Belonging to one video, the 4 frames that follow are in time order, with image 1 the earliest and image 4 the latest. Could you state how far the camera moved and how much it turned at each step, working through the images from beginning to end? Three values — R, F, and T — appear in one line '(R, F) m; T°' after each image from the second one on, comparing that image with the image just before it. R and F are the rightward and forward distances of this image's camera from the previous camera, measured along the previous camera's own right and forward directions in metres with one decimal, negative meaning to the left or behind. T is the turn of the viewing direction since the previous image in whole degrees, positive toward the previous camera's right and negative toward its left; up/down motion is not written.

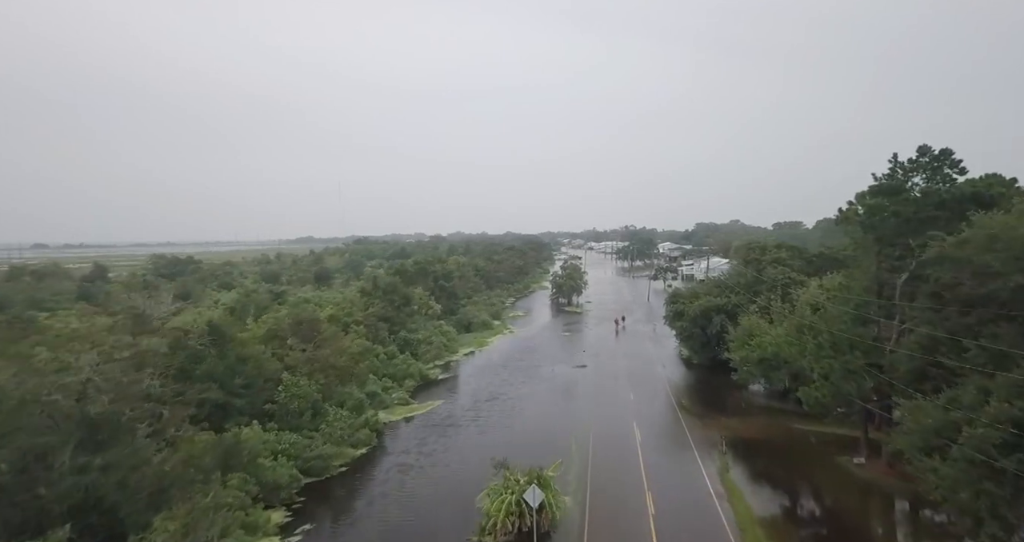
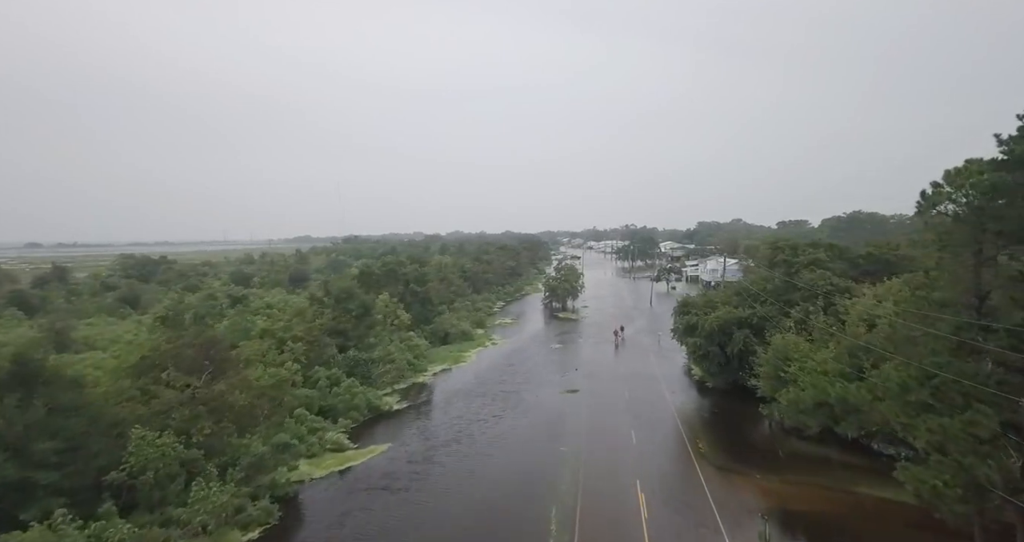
(+1.5, +6.6) m; 0°
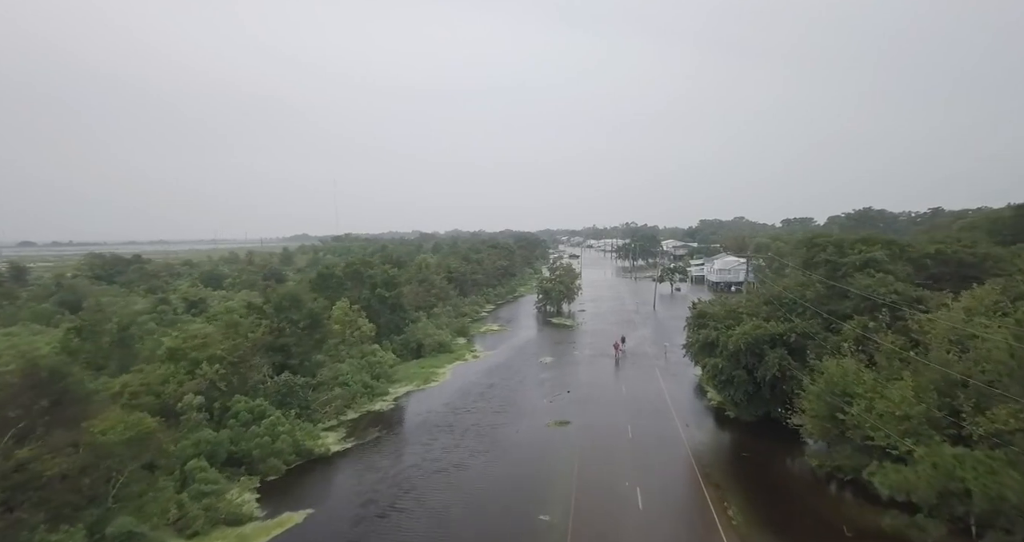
(+1.3, +6.0) m; 0°
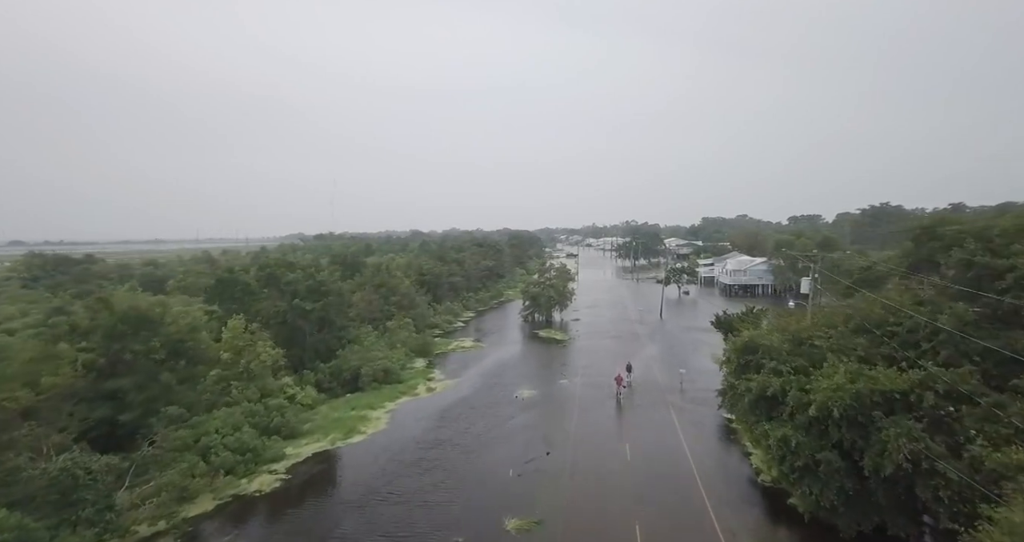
(+1.9, +9.4) m; 0°
